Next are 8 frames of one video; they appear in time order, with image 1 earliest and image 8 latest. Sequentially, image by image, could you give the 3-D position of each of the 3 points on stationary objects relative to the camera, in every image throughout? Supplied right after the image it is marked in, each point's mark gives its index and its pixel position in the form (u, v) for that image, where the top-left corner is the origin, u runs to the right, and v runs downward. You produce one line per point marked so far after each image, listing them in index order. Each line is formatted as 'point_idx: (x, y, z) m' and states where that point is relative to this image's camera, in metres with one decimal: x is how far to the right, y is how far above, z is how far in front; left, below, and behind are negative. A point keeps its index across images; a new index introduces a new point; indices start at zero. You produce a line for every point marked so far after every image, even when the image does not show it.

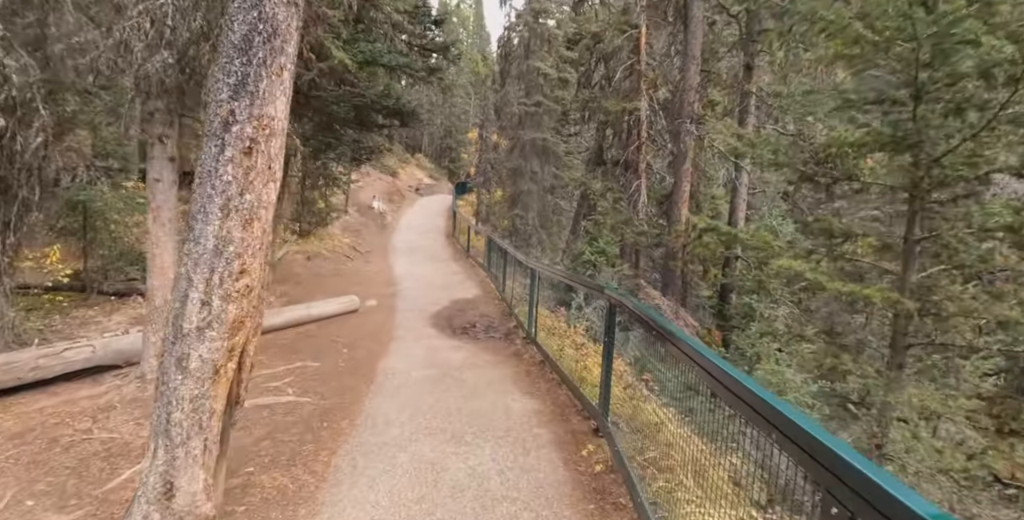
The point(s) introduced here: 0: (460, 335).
0: (-0.9, -1.3, +8.4) m
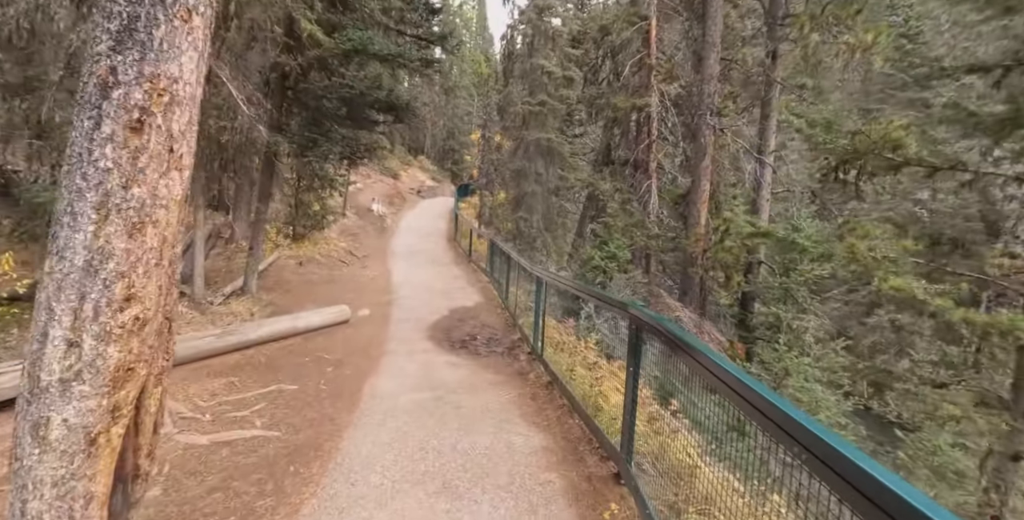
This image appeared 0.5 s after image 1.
0: (-0.9, -1.4, +7.6) m
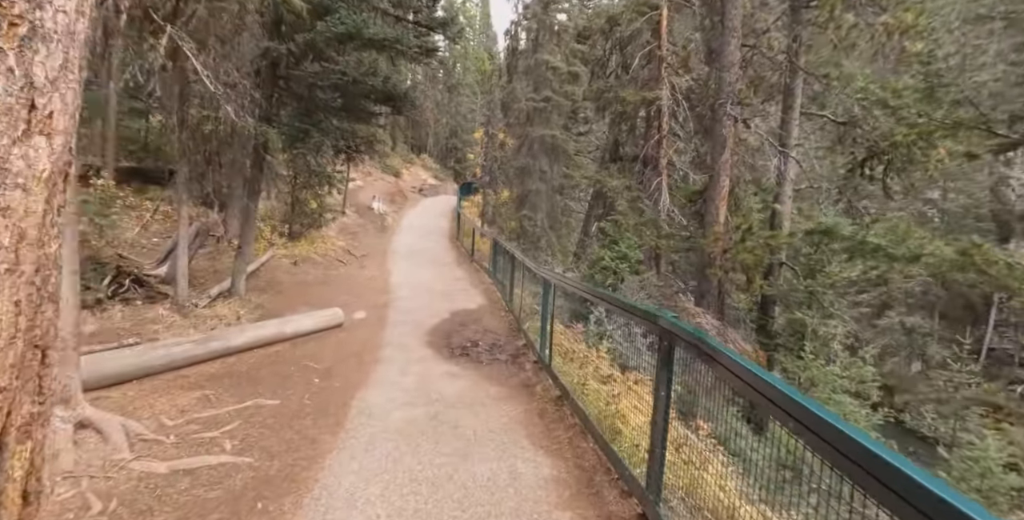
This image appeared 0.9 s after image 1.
0: (-0.8, -1.4, +7.1) m
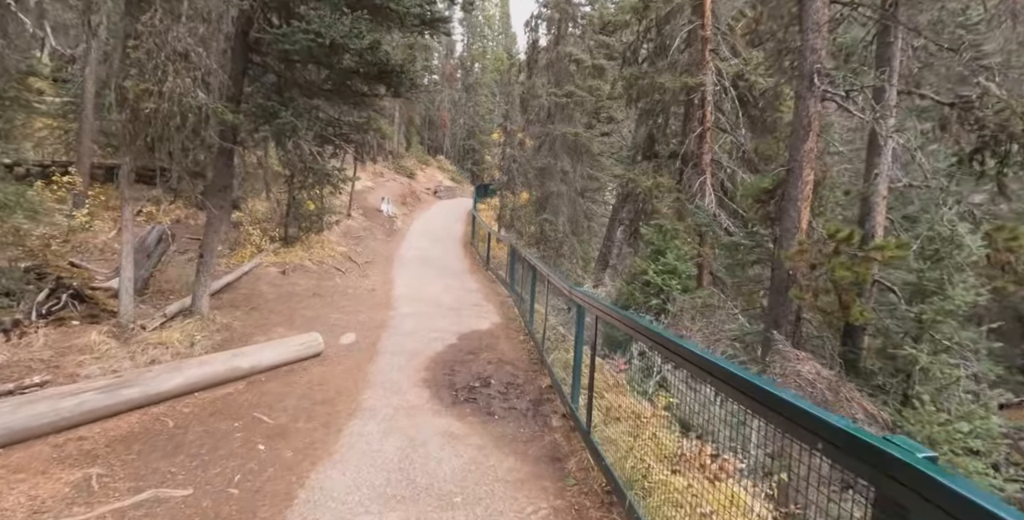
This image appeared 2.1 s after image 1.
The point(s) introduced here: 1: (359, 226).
0: (-0.5, -1.6, +5.4) m
1: (-5.6, +1.2, +17.5) m
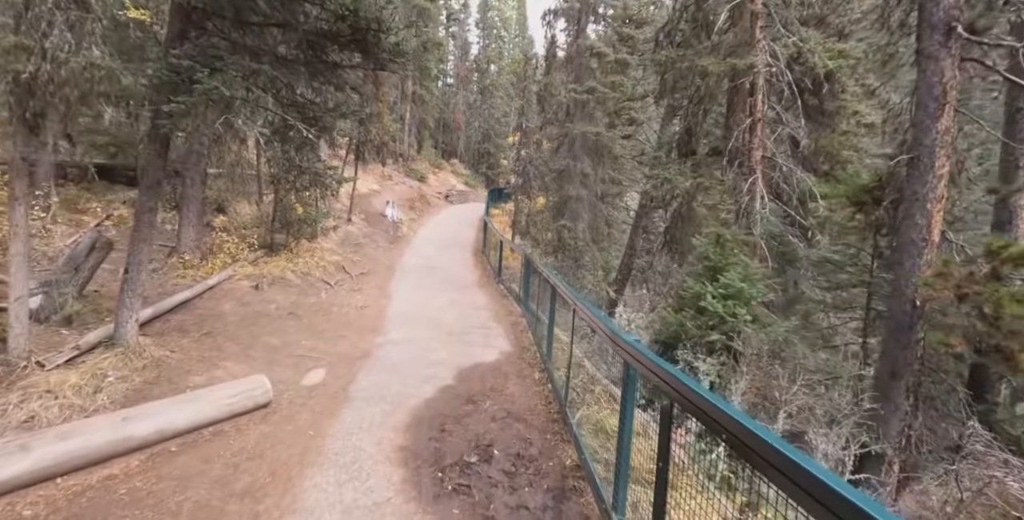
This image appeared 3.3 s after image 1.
0: (-0.5, -1.8, +3.7) m
1: (-5.1, +0.9, +16.0) m
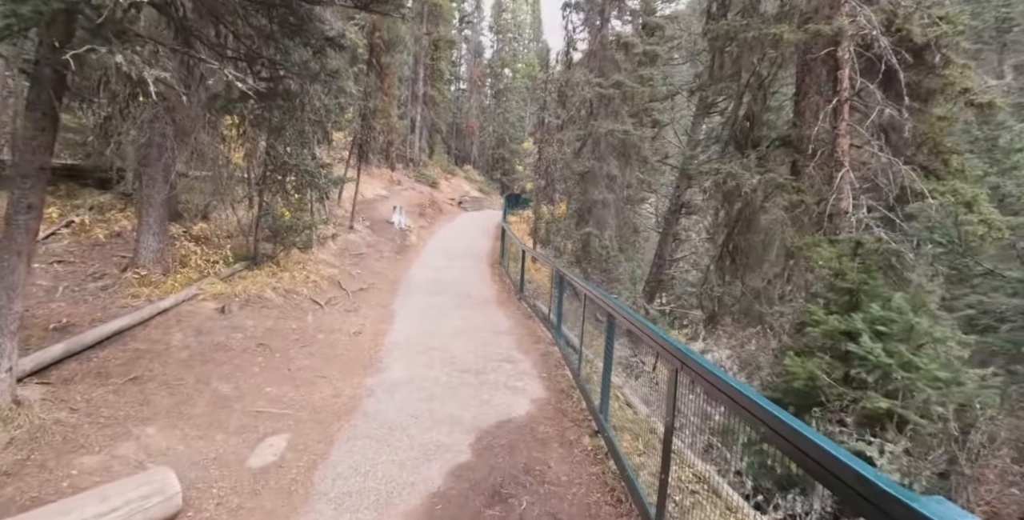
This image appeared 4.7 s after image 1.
0: (-0.2, -2.0, +1.8) m
1: (-4.5, +0.6, +14.2) m
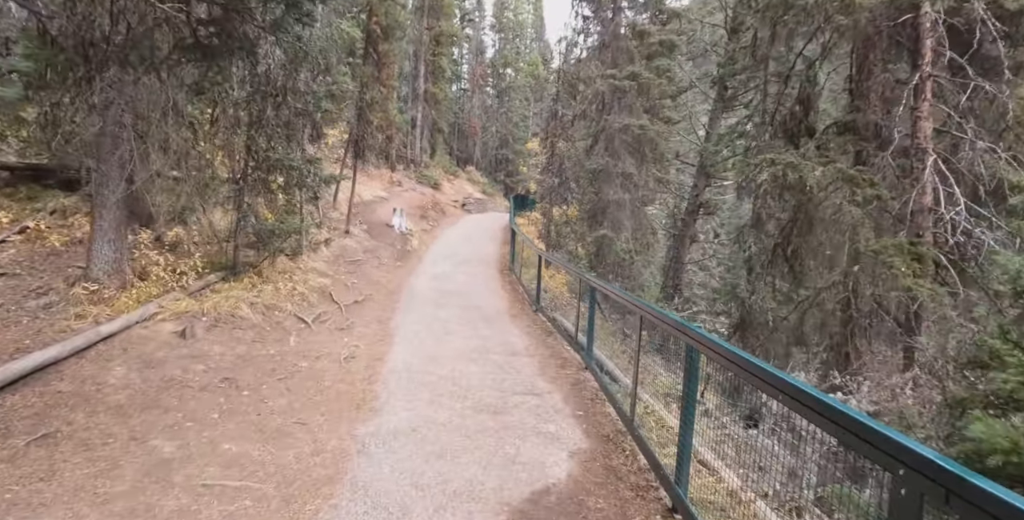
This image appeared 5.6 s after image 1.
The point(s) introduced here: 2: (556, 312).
0: (+0.1, -2.0, +0.5) m
1: (-4.2, +0.4, +13.0) m
2: (+0.8, -1.0, +8.8) m
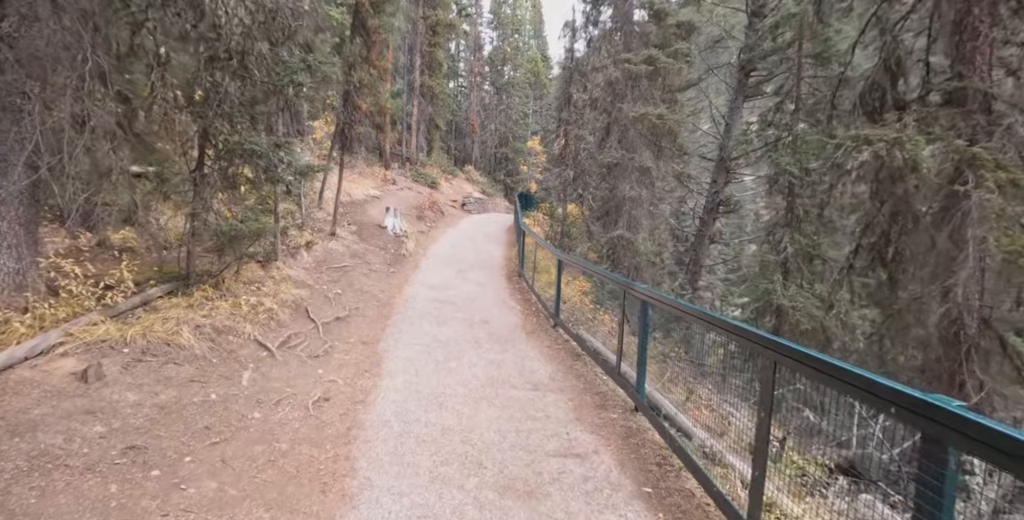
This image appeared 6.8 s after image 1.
0: (+0.5, -2.1, -1.1) m
1: (-4.0, +0.2, +11.4) m
2: (+1.1, -1.1, +7.2) m
